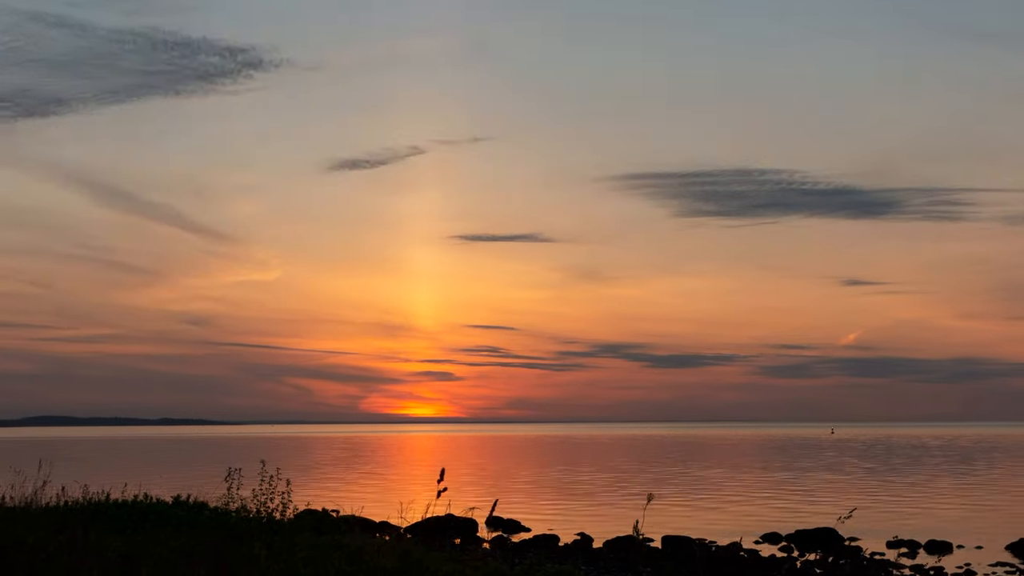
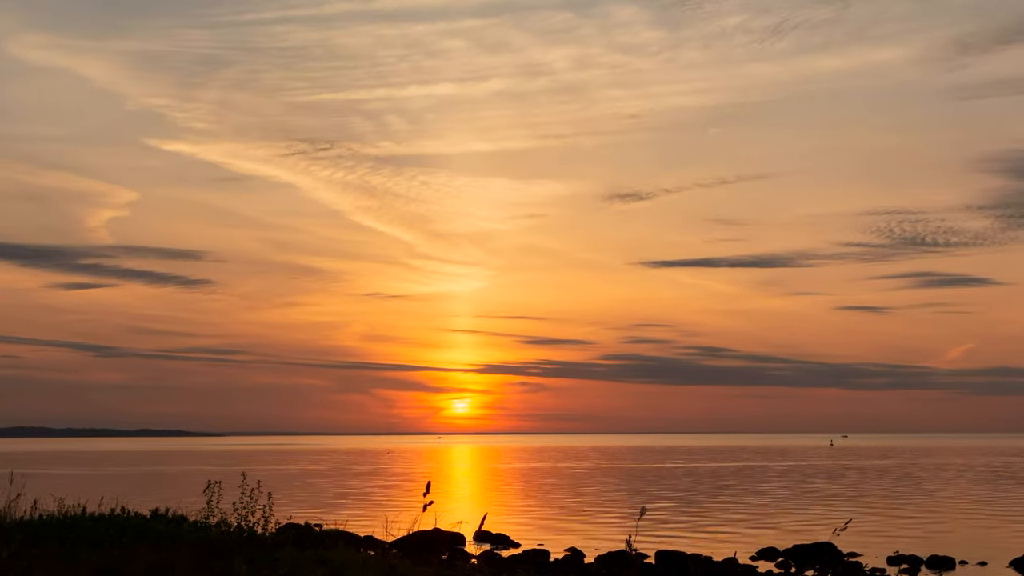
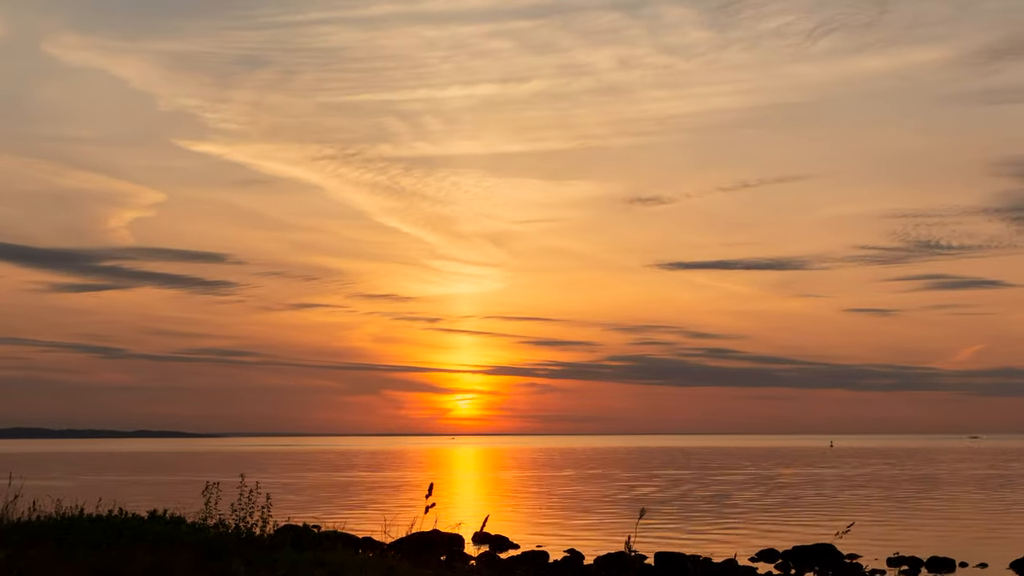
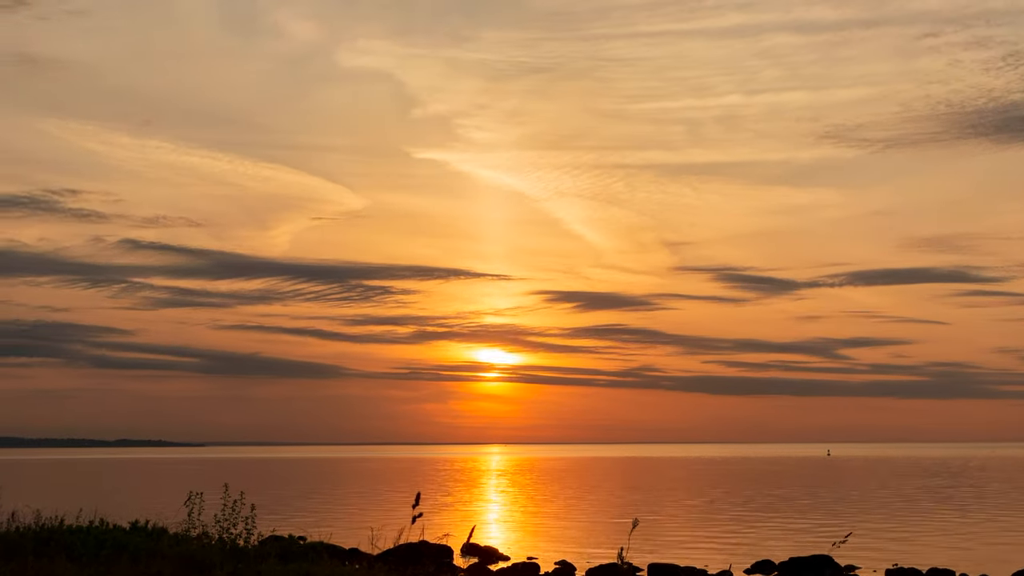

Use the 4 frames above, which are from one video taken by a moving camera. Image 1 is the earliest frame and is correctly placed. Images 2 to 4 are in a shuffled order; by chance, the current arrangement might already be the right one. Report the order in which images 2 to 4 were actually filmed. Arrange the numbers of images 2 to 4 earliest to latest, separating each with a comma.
2, 3, 4
